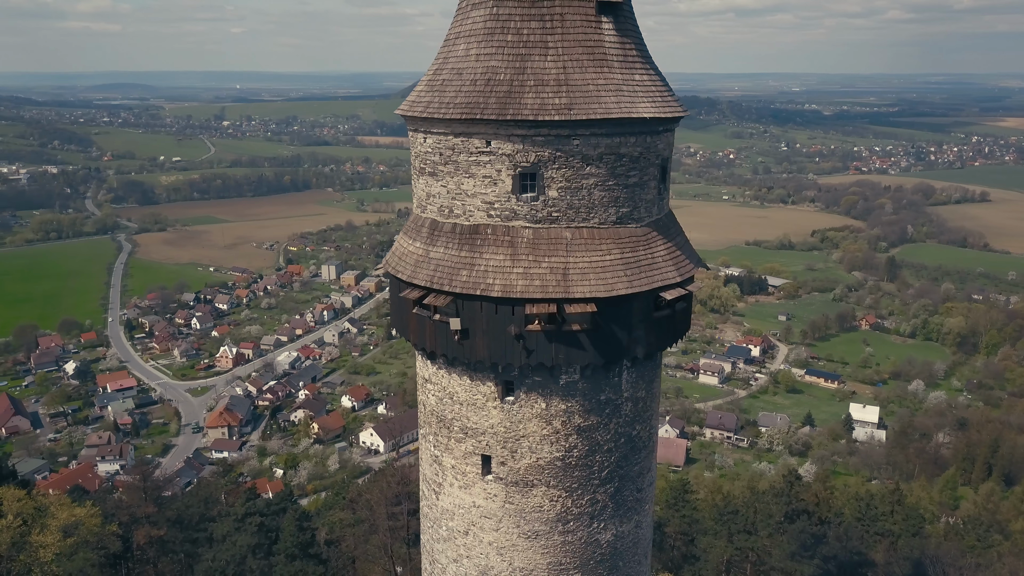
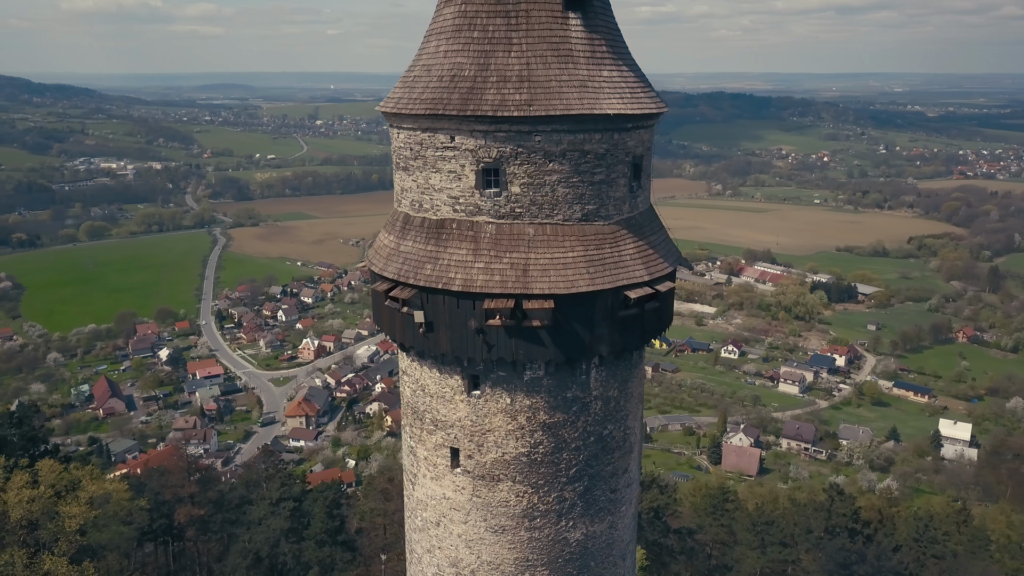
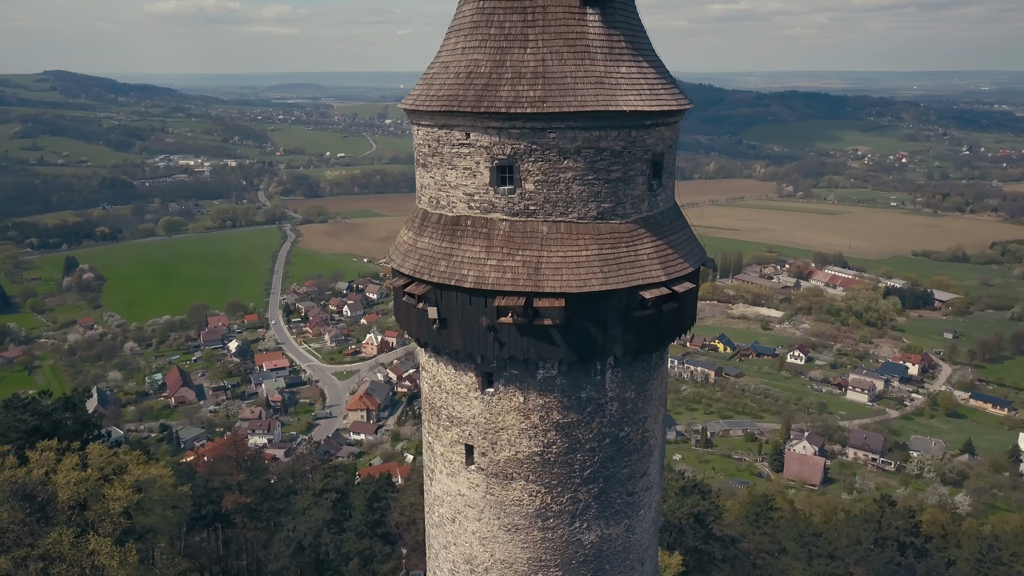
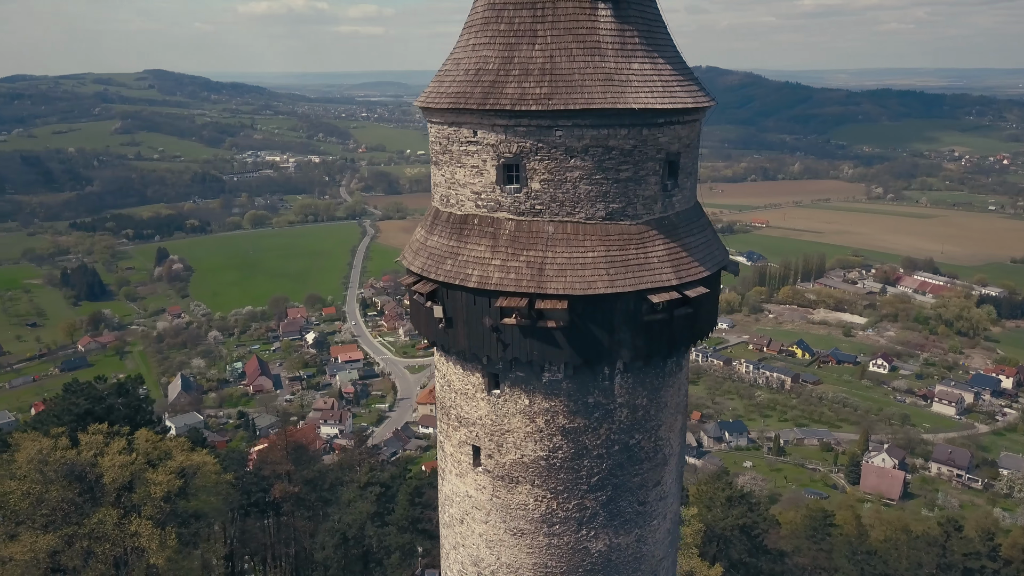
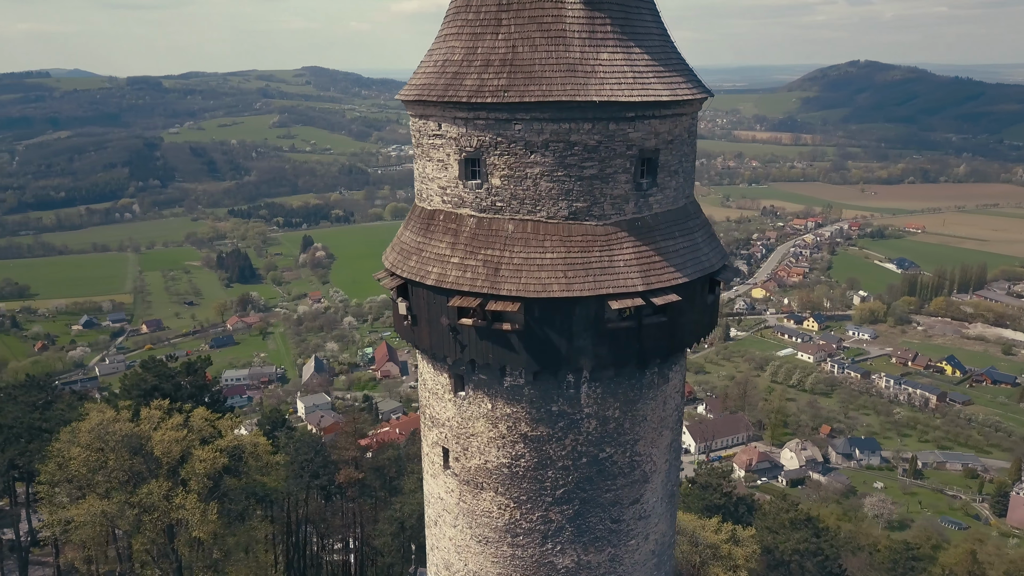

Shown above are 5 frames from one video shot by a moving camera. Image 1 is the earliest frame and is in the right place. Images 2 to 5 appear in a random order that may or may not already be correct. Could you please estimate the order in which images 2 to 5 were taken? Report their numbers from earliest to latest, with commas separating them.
2, 3, 4, 5
